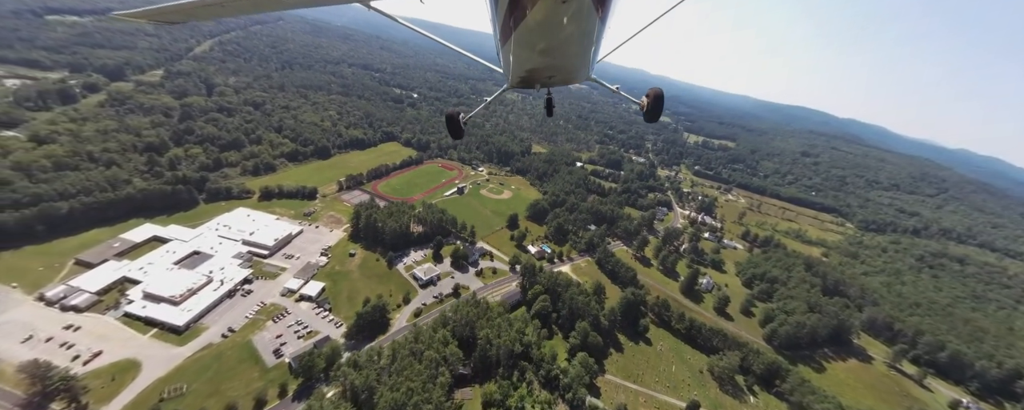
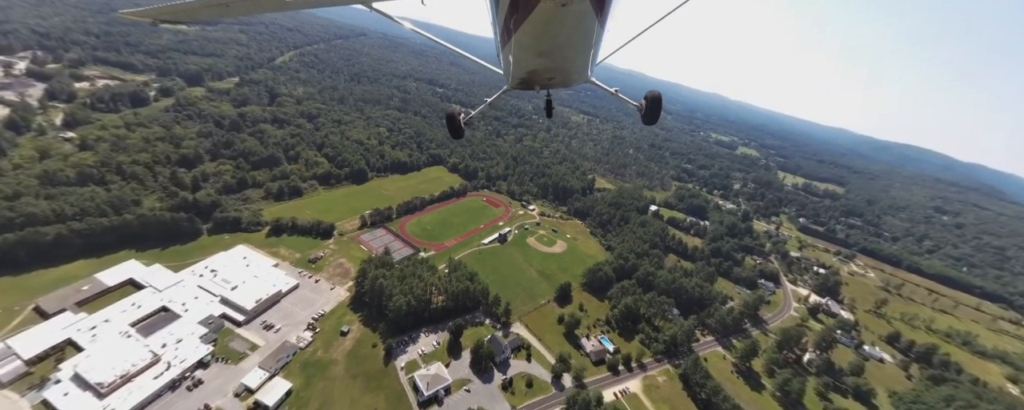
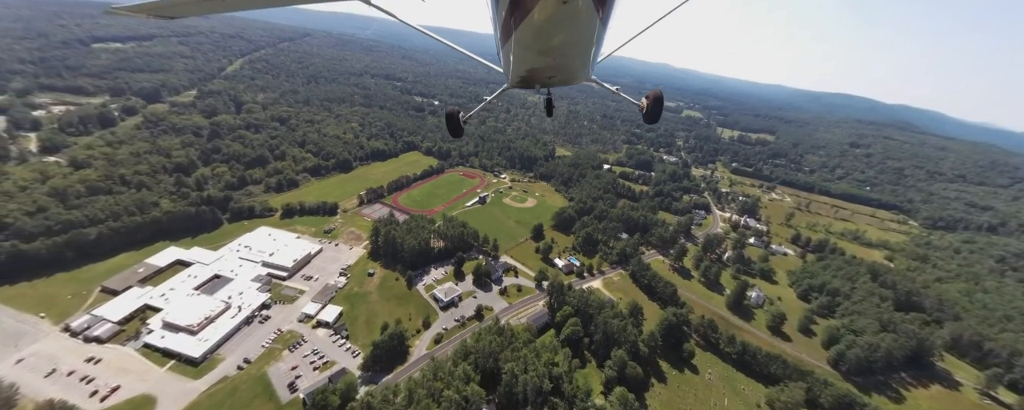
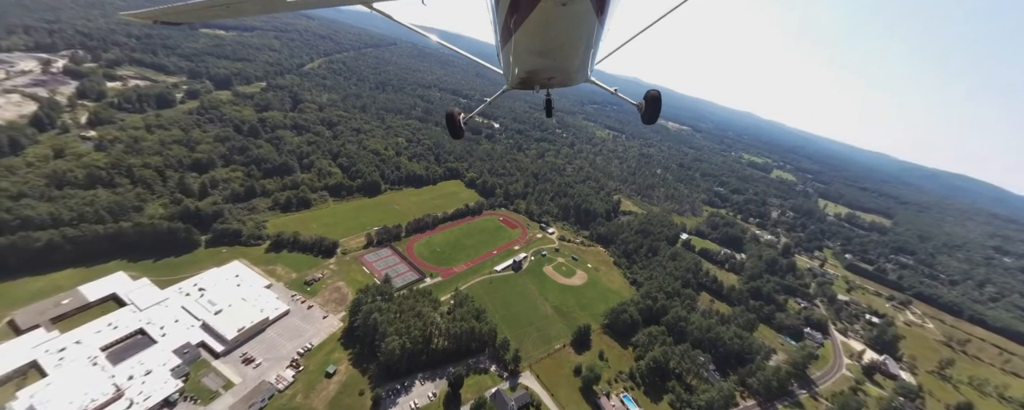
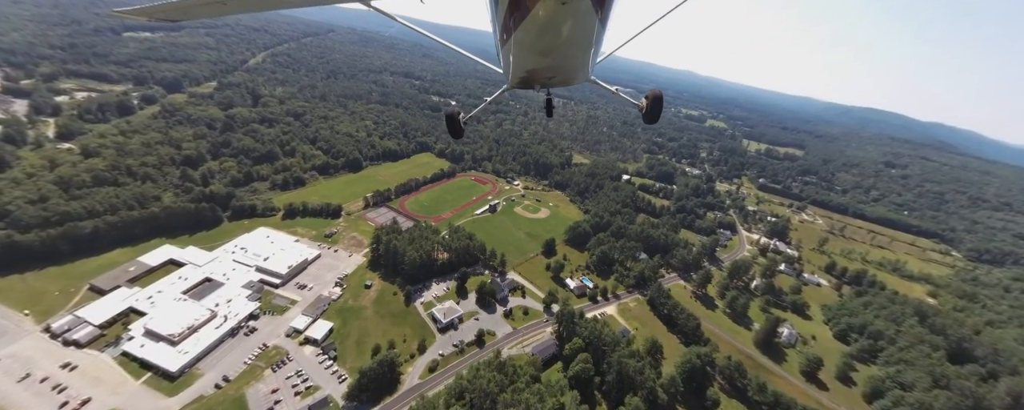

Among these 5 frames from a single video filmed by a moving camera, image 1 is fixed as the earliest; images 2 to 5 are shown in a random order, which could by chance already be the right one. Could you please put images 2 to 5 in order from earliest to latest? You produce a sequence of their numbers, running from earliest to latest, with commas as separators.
3, 5, 2, 4
